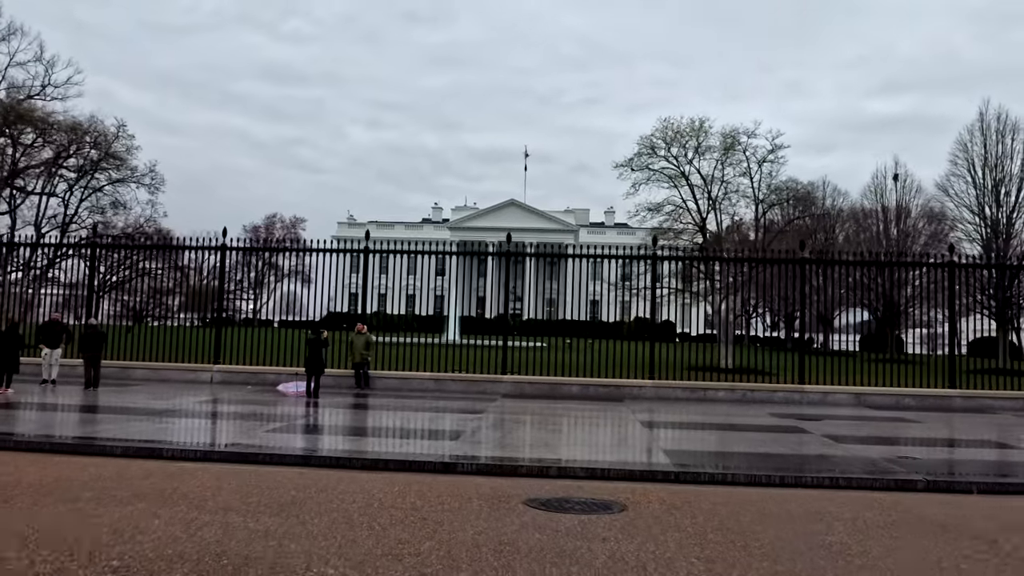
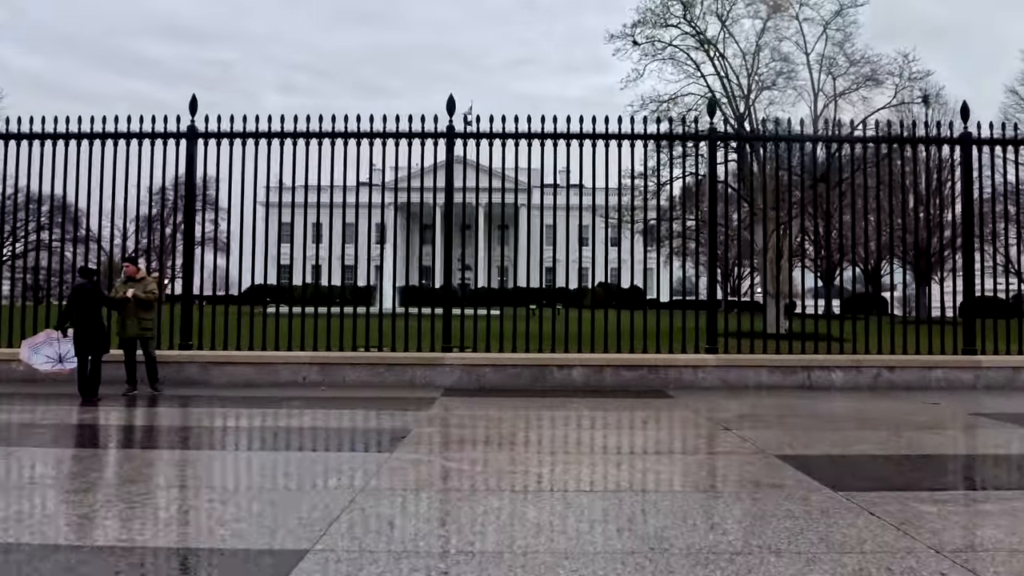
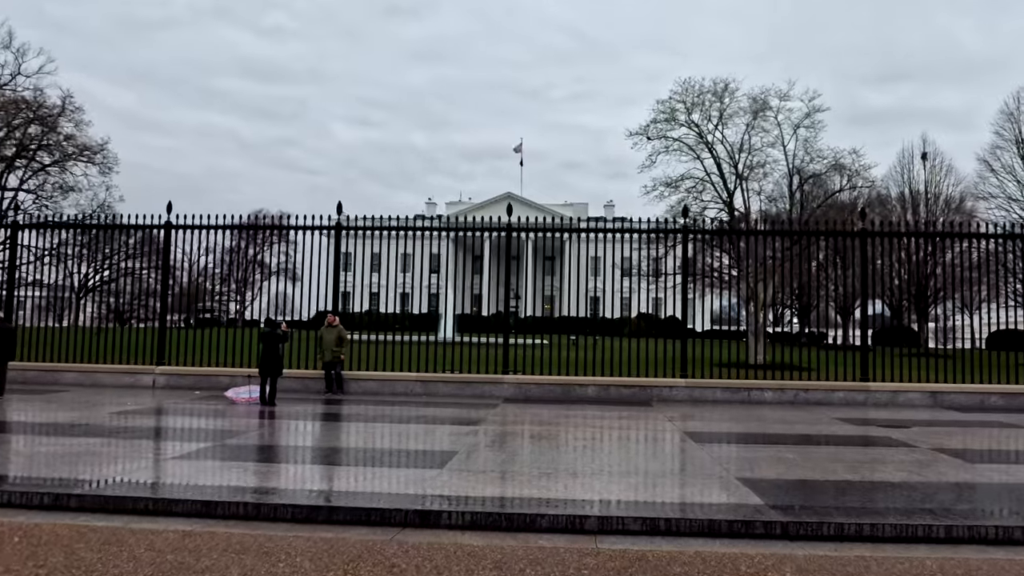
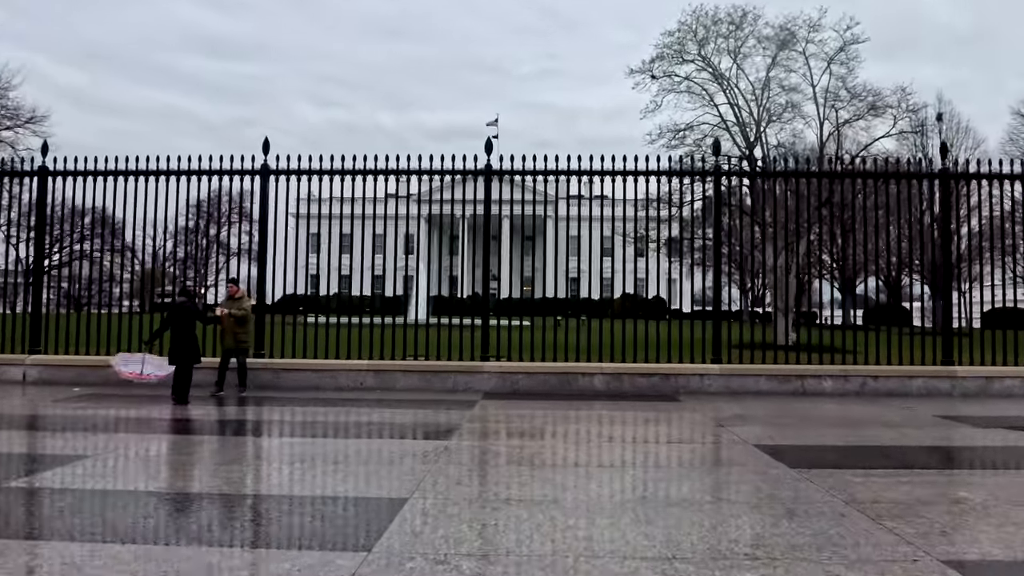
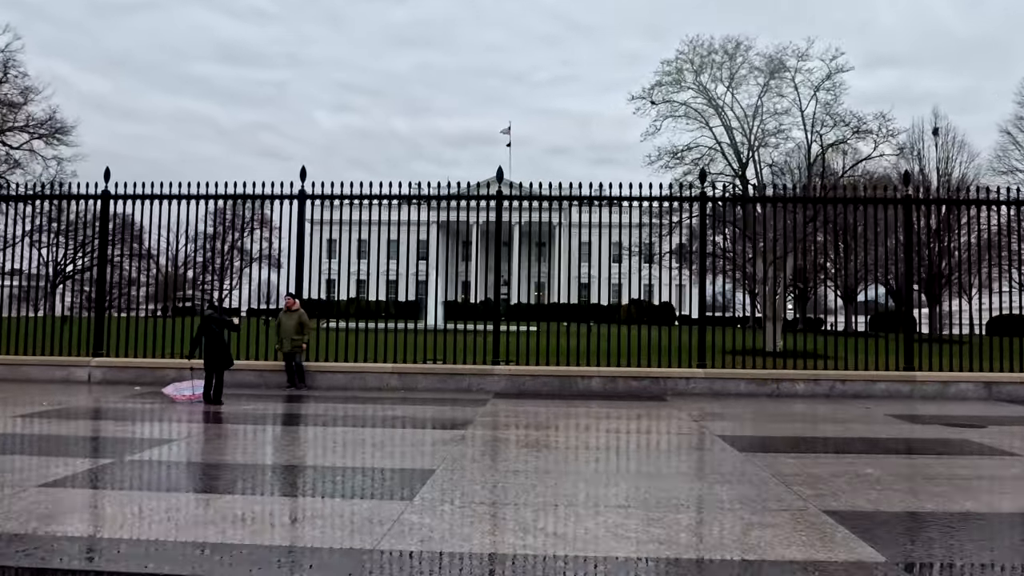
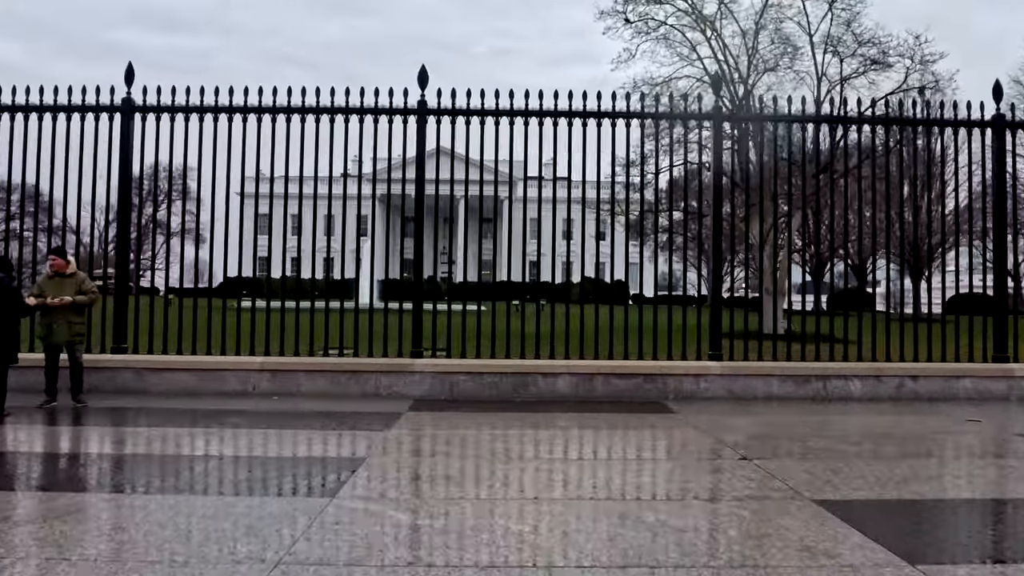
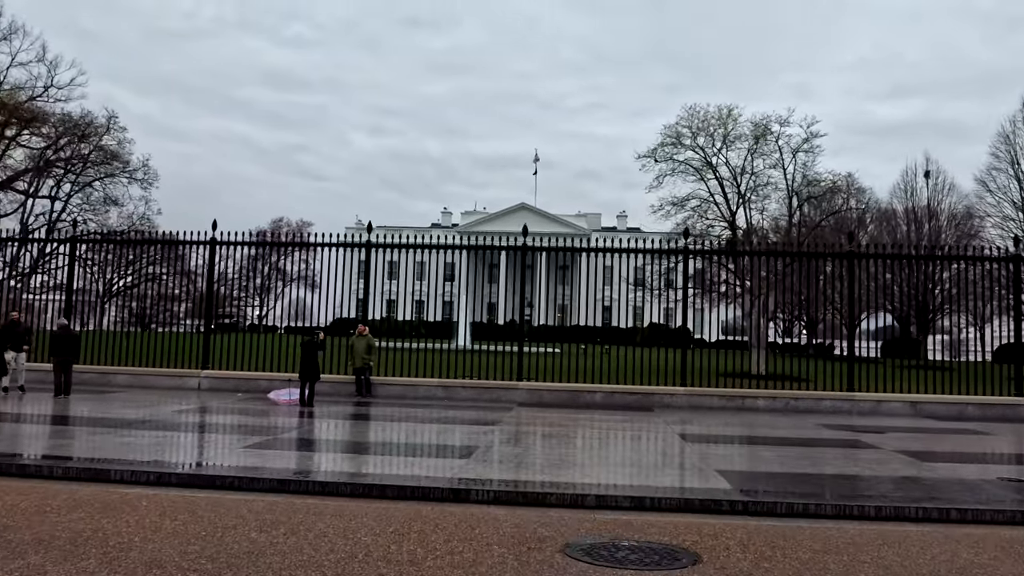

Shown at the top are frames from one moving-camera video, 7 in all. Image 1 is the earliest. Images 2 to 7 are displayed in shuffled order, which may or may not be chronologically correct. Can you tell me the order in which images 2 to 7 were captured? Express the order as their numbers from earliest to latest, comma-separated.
7, 3, 5, 4, 2, 6
